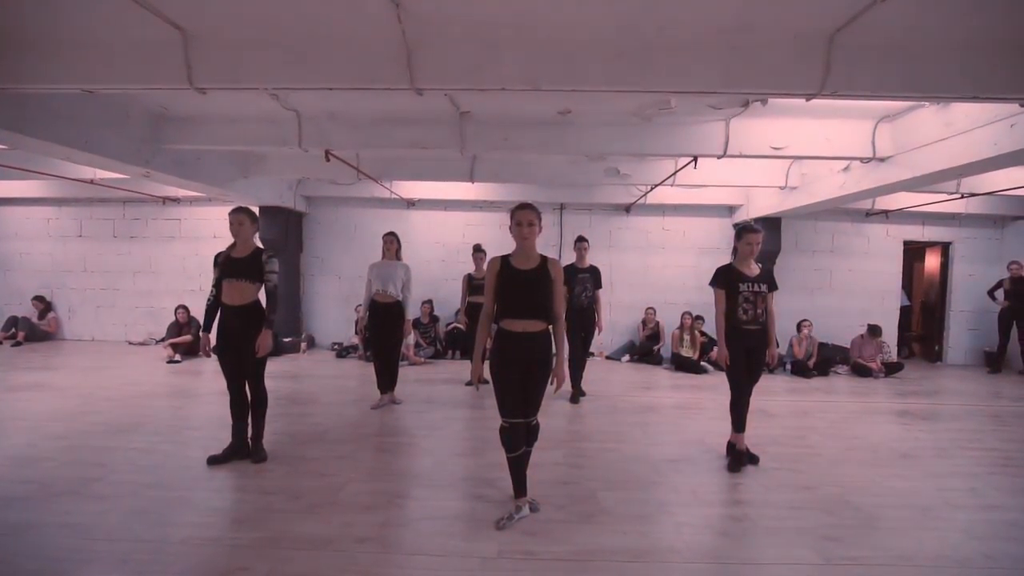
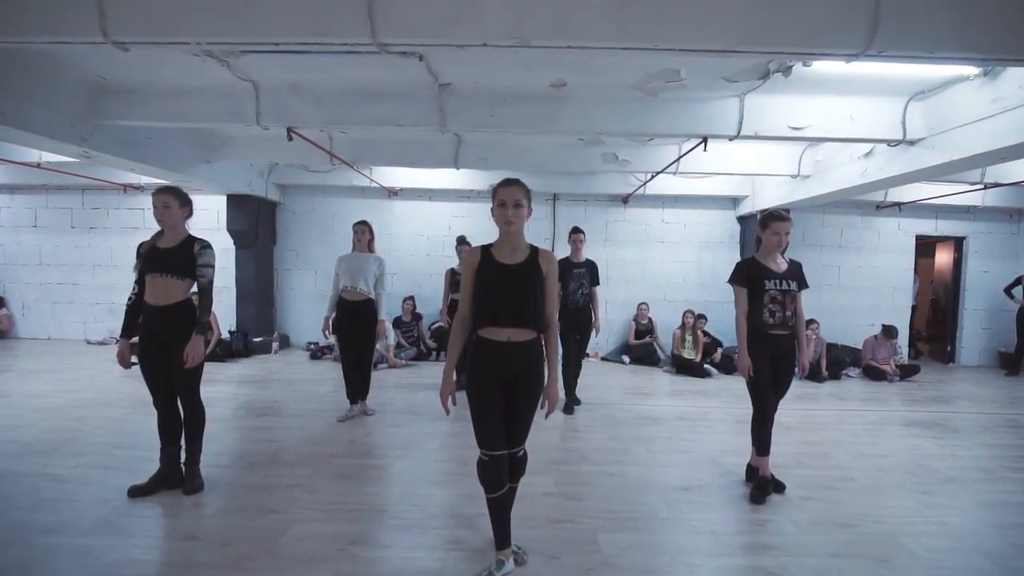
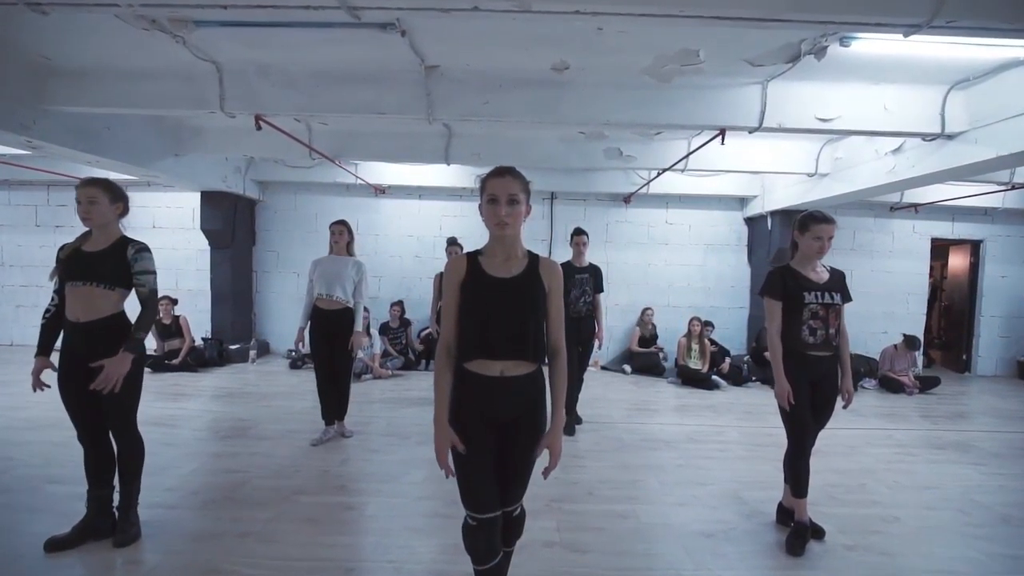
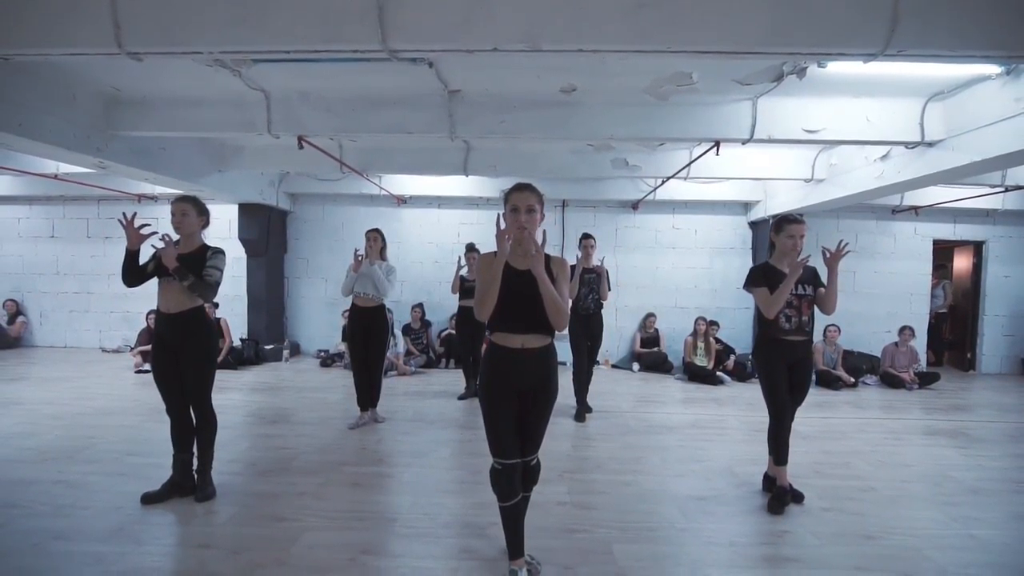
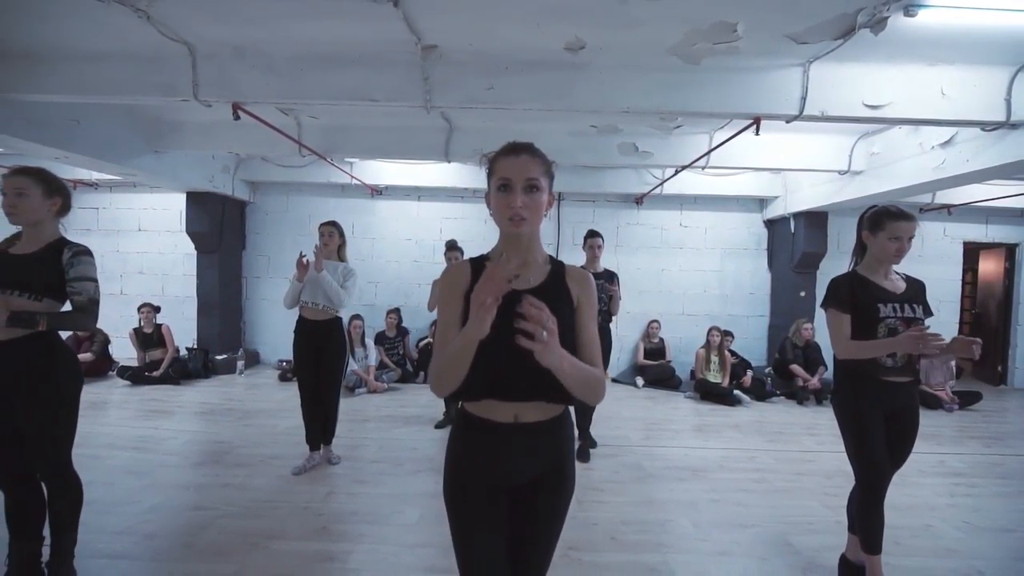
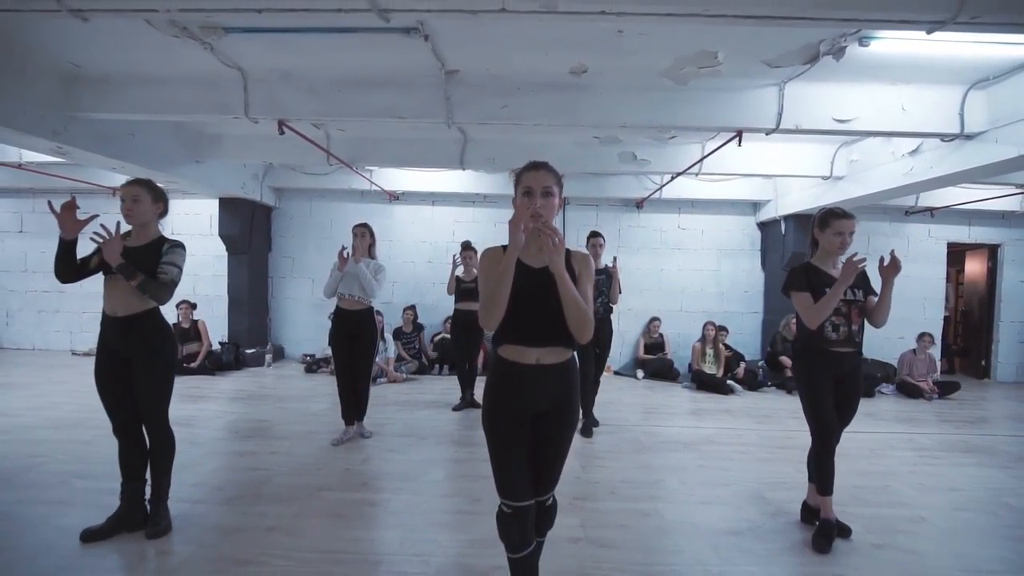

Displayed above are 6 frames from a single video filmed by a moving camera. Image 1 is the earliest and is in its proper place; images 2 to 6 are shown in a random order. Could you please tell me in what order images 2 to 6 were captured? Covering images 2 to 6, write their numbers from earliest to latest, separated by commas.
2, 3, 5, 6, 4
